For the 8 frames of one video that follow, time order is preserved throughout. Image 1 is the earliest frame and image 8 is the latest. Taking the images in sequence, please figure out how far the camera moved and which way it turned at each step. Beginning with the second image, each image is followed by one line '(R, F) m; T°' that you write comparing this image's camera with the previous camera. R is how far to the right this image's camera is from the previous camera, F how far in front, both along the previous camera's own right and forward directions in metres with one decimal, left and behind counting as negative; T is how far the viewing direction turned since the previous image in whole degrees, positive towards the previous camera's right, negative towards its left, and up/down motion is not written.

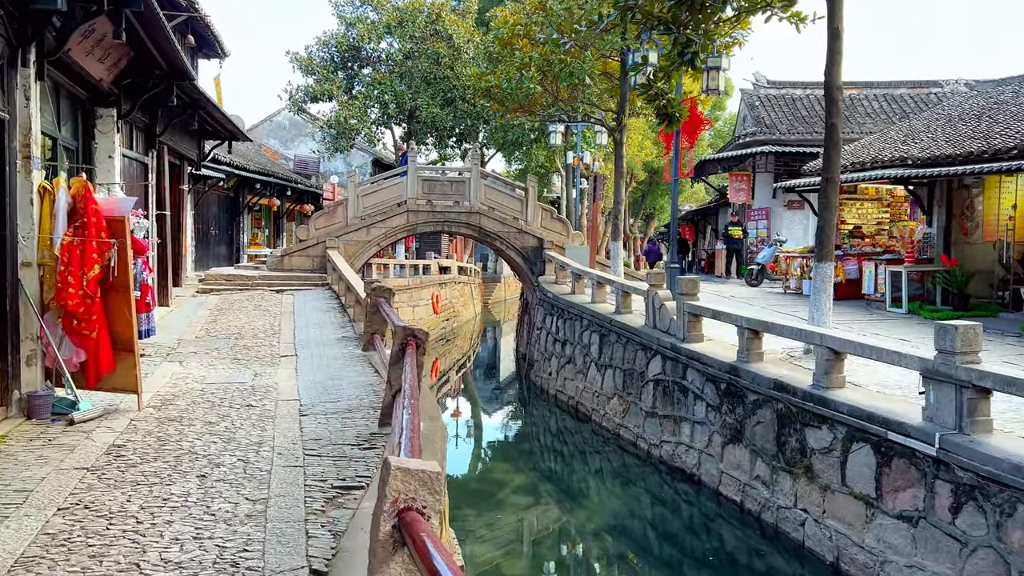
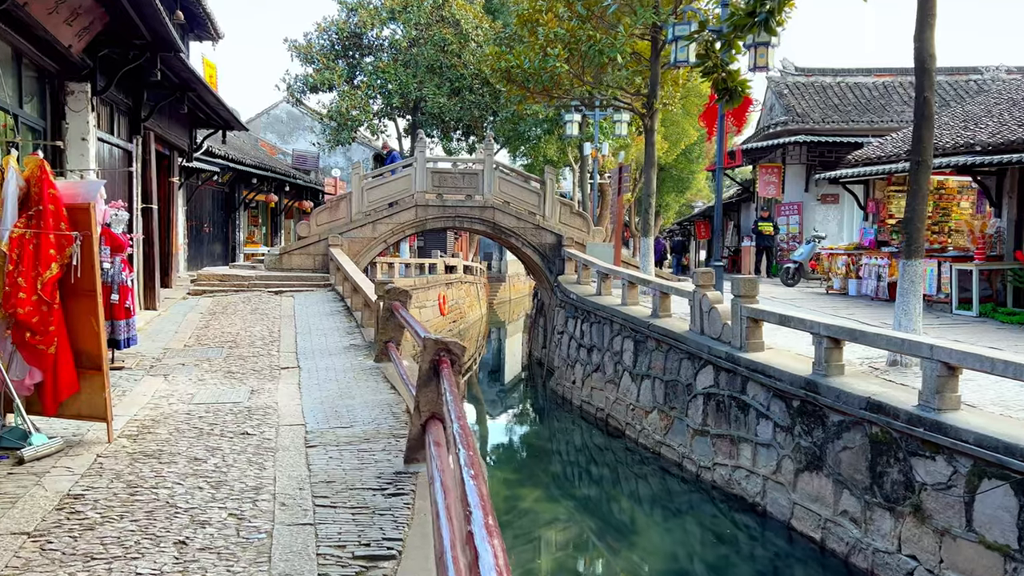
(-0.4, +1.2) m; 0°
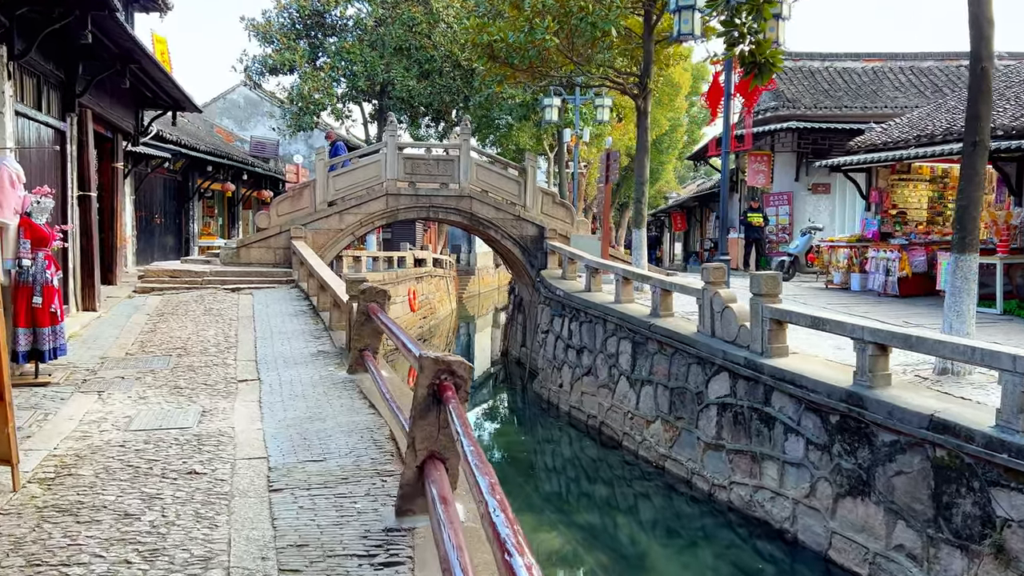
(-0.3, +1.0) m; +3°
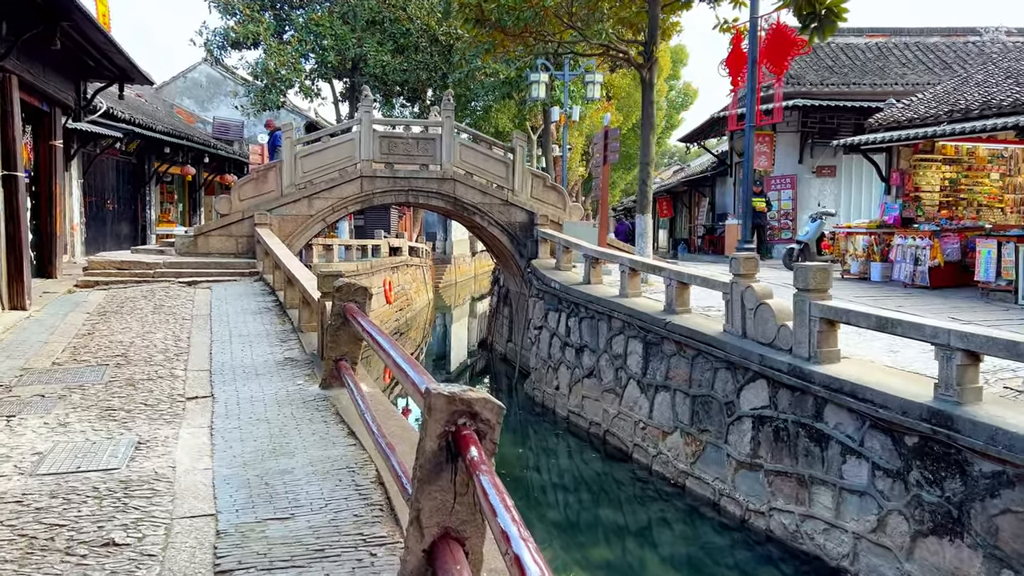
(-0.3, +1.2) m; +2°
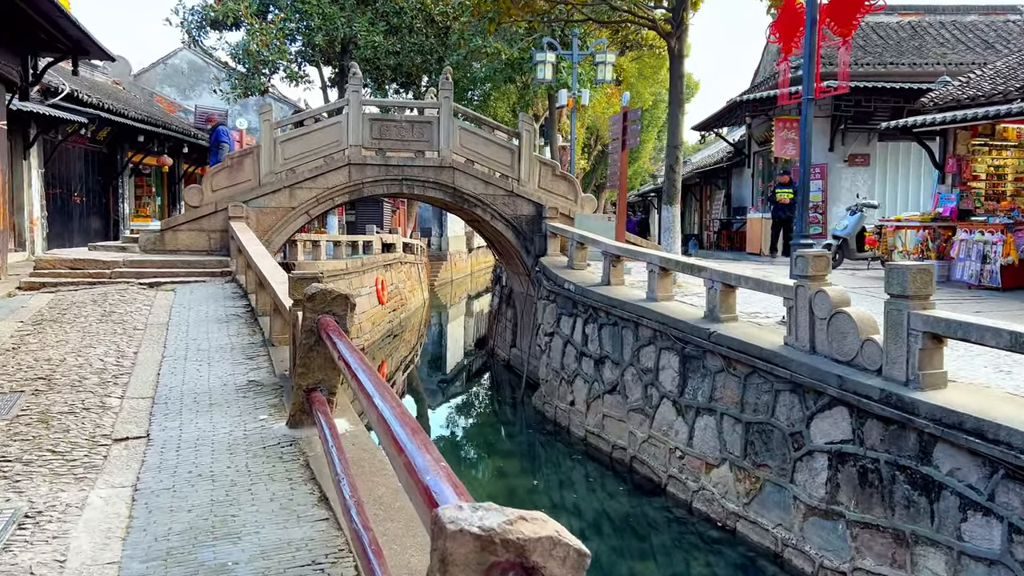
(-0.2, +1.3) m; 0°
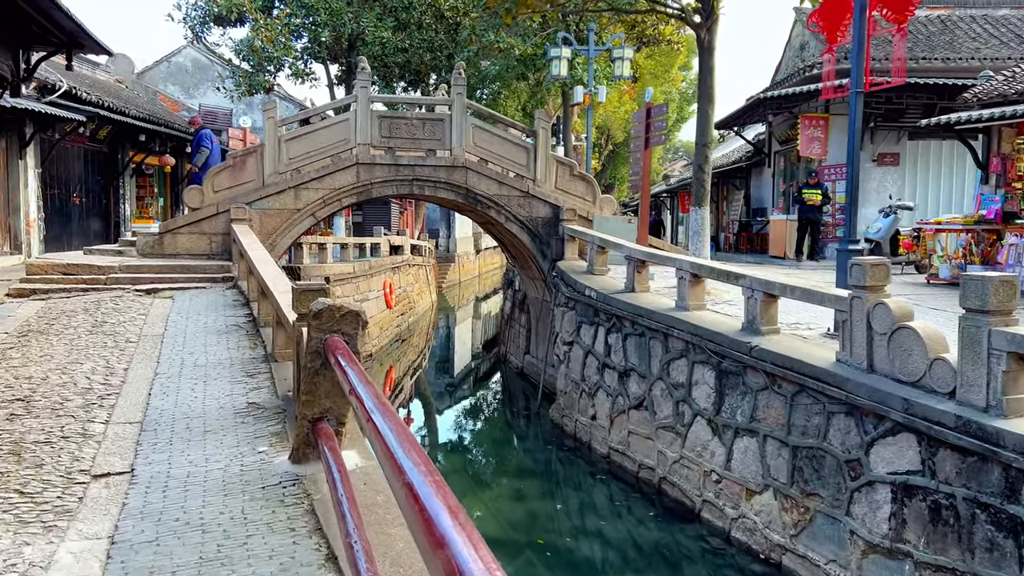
(-0.1, +0.6) m; 0°
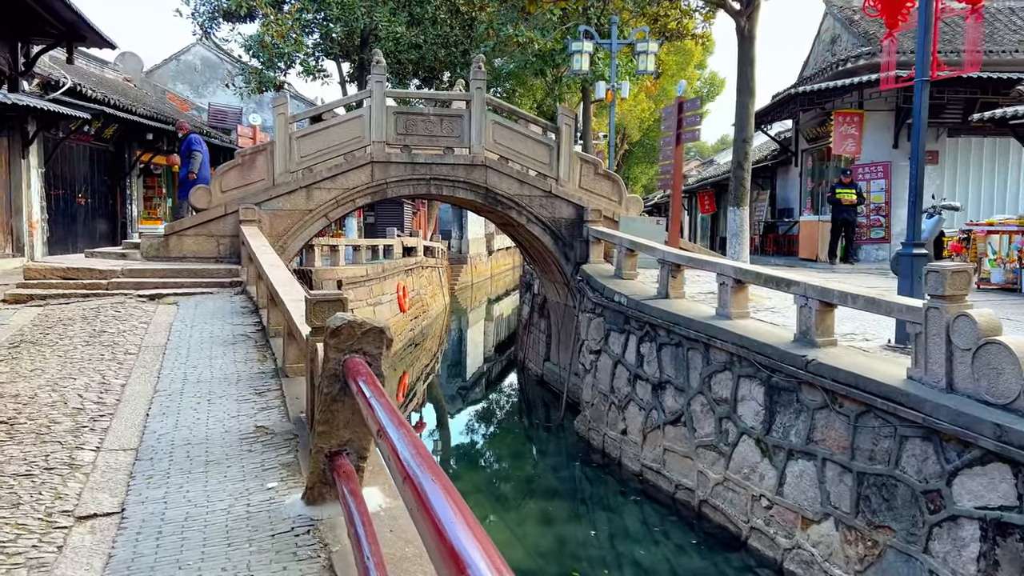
(-0.2, +0.5) m; -1°
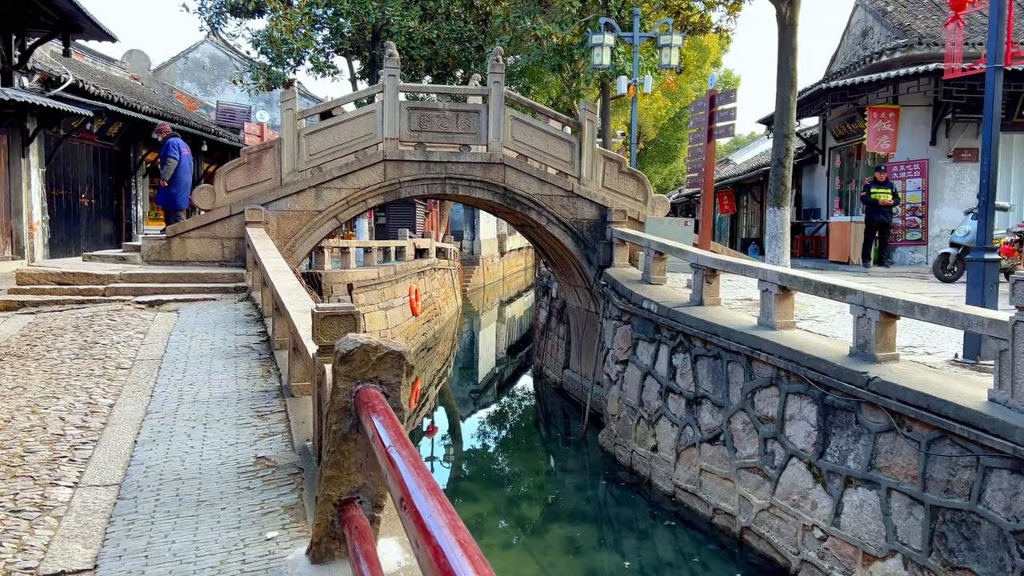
(-0.1, +0.5) m; -1°
